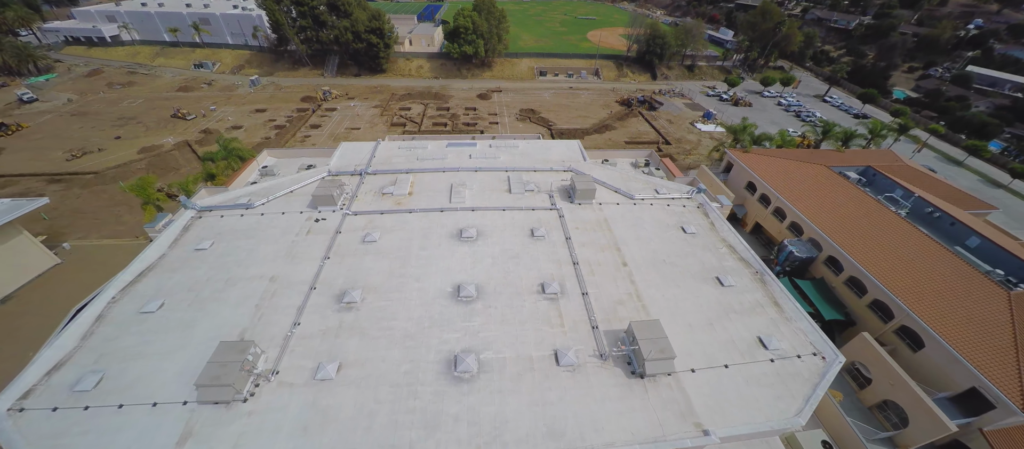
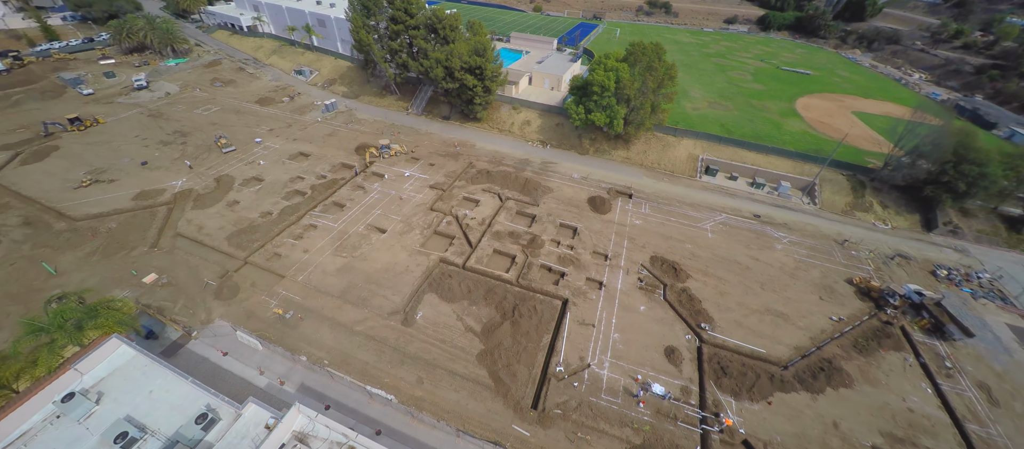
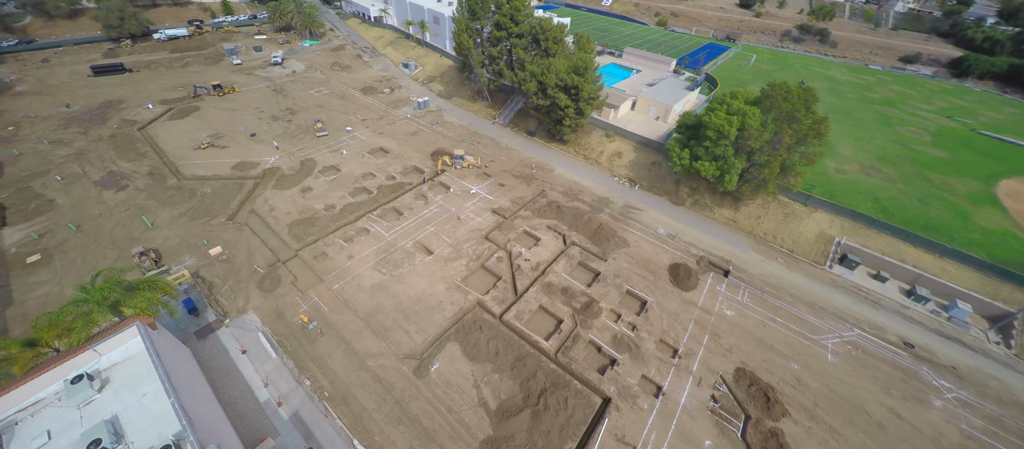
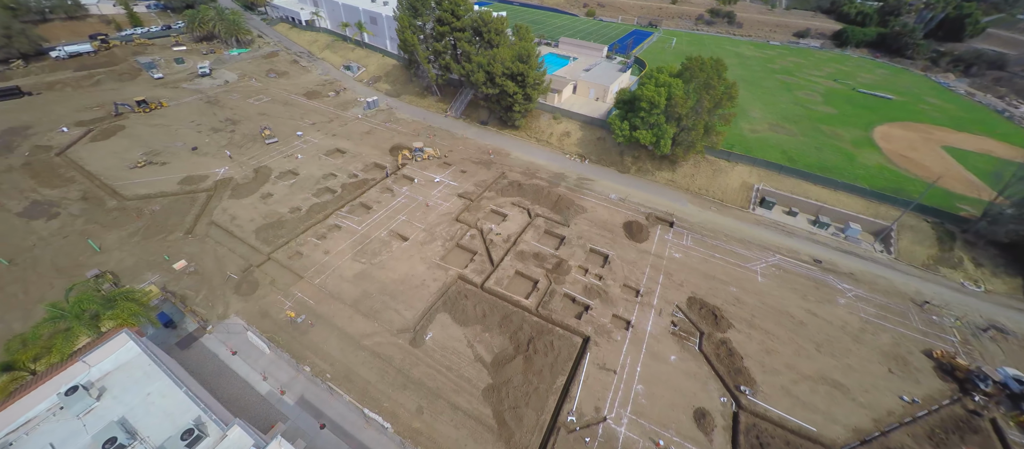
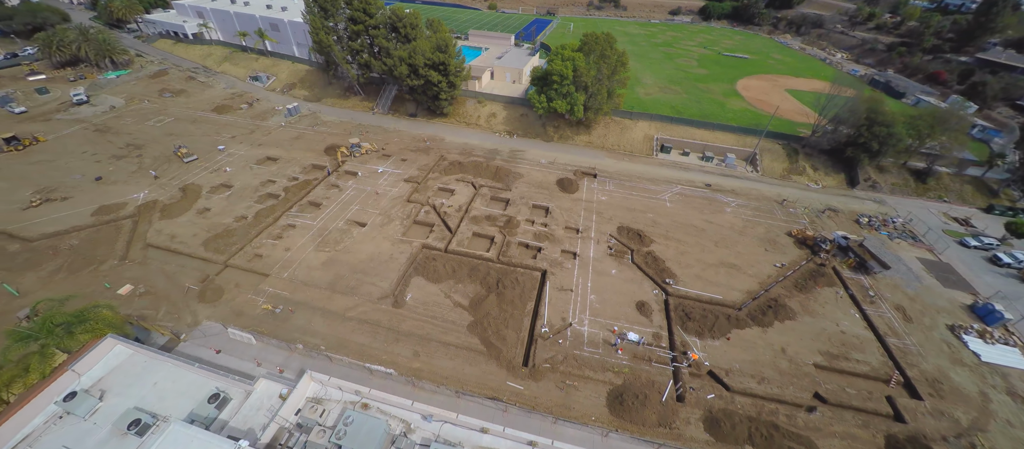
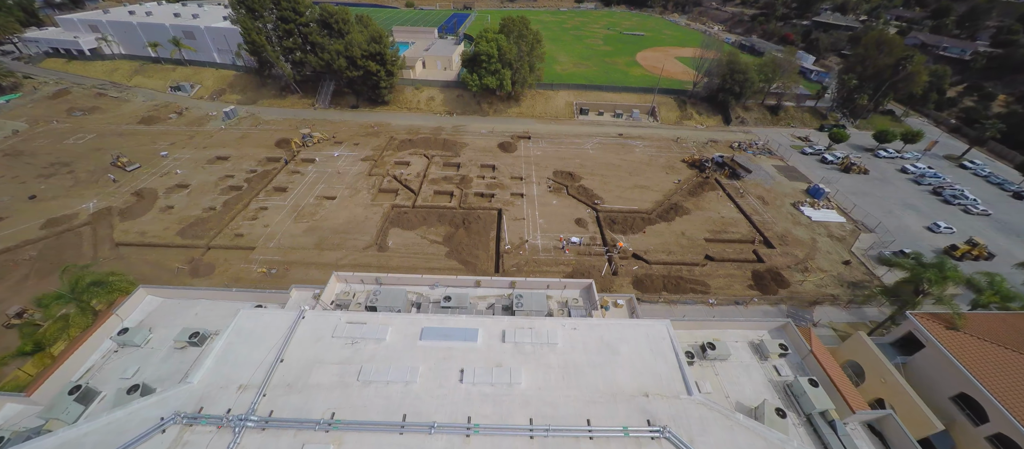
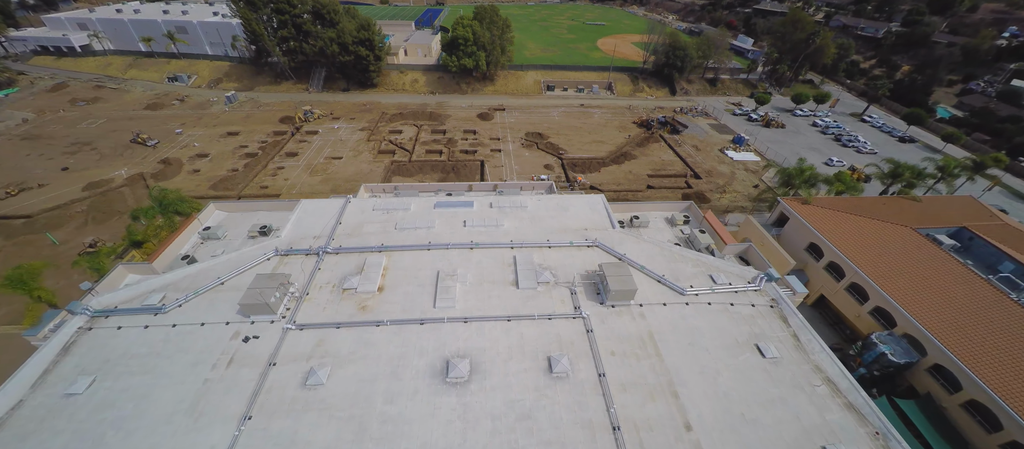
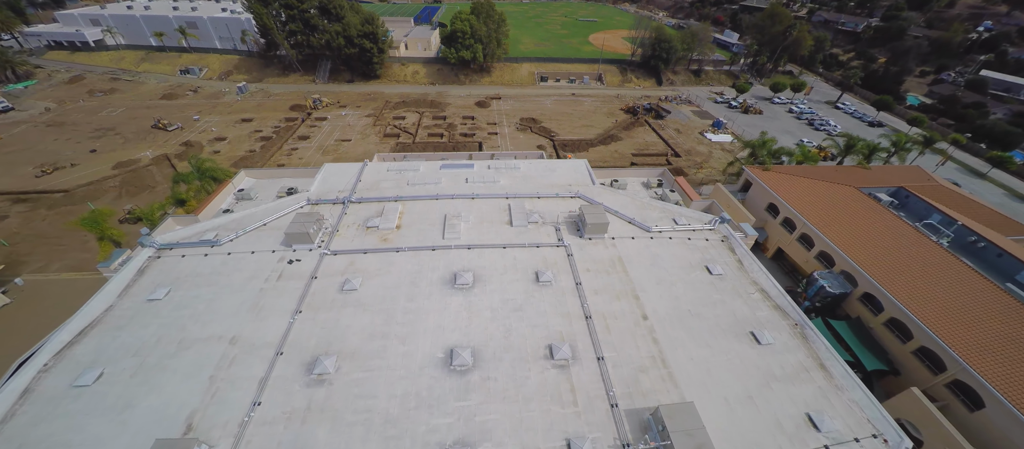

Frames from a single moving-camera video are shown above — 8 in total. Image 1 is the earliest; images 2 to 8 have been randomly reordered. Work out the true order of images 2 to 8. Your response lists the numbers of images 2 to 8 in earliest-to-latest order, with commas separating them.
8, 7, 6, 5, 2, 4, 3
